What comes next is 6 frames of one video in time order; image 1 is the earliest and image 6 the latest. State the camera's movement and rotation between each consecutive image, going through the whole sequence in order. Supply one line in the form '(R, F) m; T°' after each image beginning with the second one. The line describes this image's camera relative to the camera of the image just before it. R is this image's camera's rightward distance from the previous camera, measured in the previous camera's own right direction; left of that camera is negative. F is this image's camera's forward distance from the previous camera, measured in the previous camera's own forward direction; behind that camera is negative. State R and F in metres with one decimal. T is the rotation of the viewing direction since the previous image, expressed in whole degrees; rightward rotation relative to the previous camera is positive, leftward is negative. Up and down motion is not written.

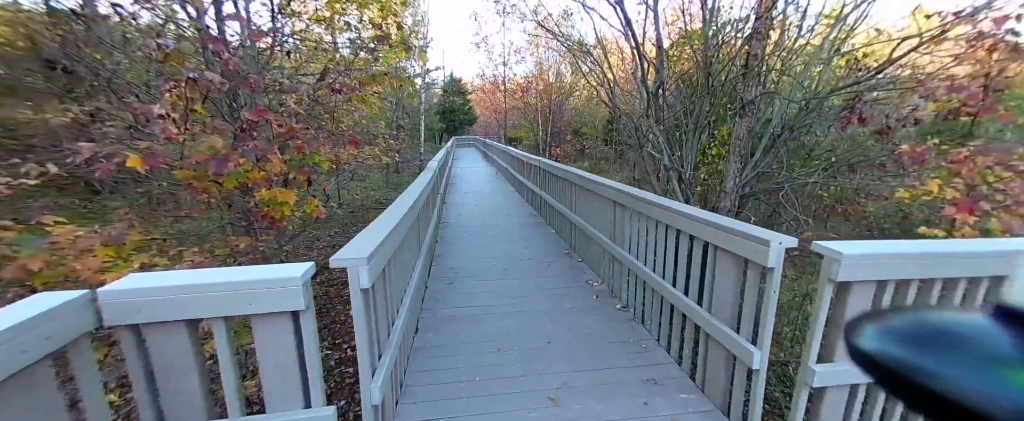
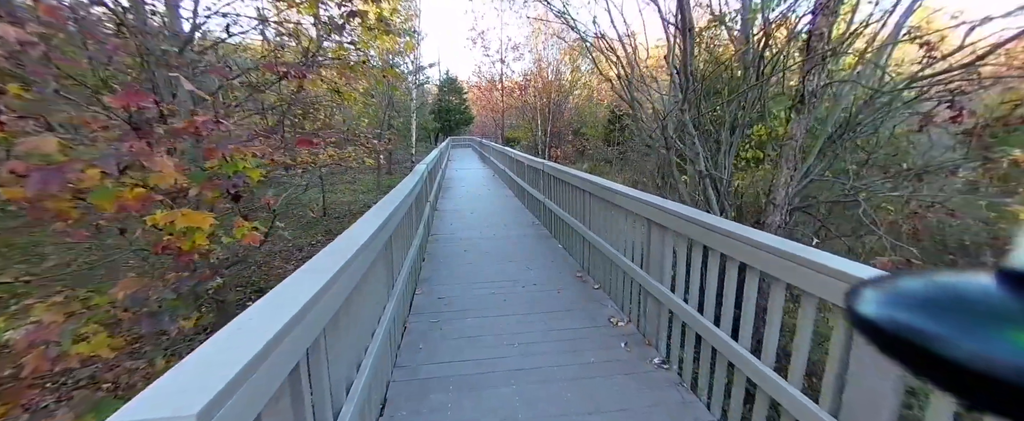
(0.0, +0.6) m; +1°
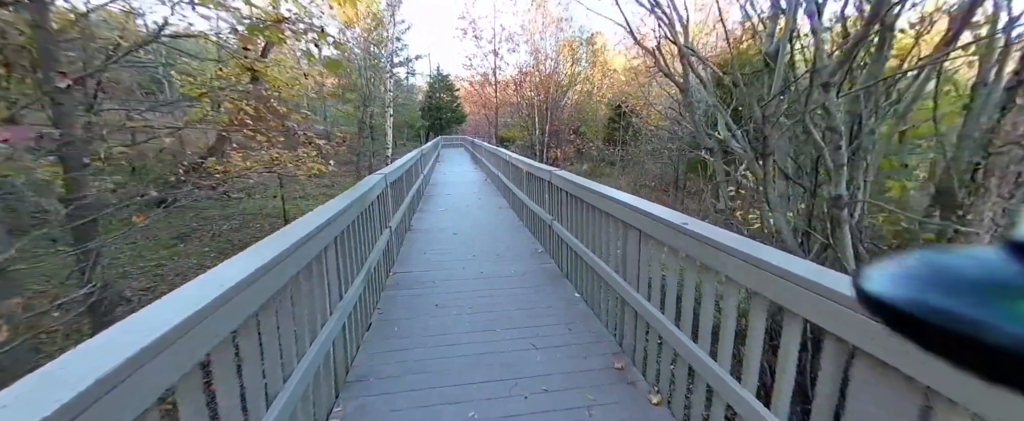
(0.0, +1.1) m; +1°
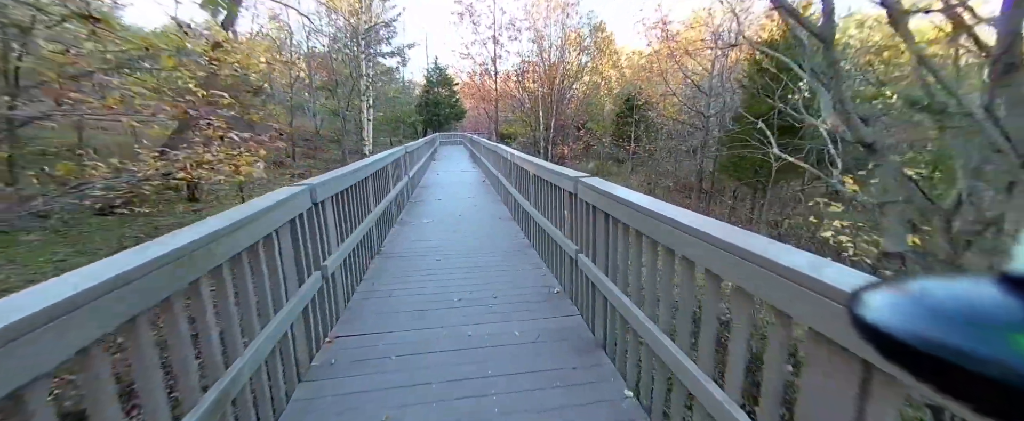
(0.0, +1.0) m; 0°
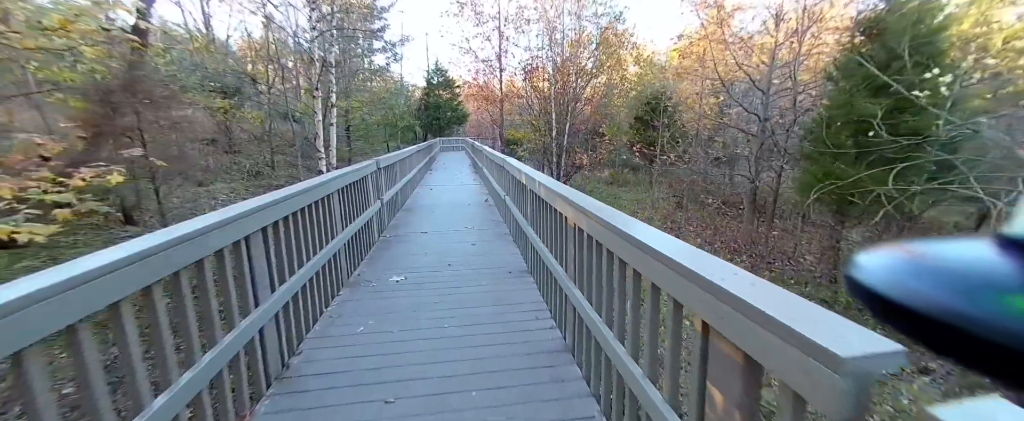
(-0.1, +1.4) m; -1°
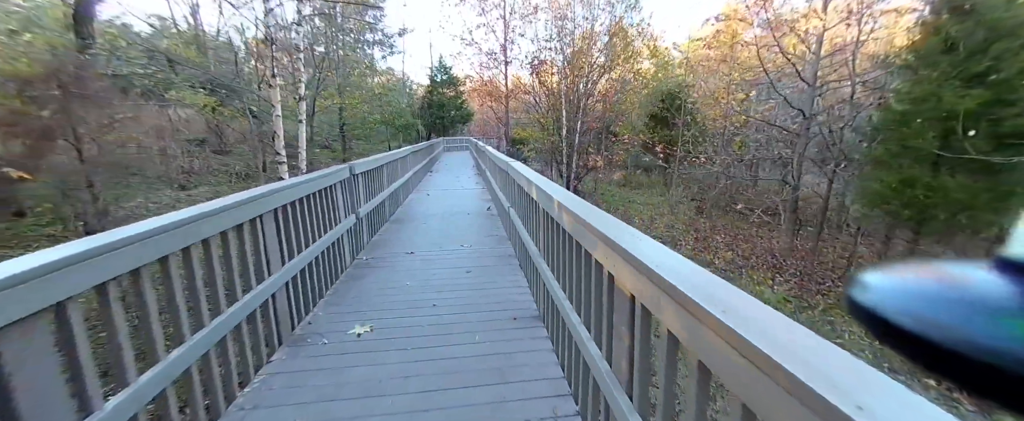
(0.0, +0.7) m; -1°
